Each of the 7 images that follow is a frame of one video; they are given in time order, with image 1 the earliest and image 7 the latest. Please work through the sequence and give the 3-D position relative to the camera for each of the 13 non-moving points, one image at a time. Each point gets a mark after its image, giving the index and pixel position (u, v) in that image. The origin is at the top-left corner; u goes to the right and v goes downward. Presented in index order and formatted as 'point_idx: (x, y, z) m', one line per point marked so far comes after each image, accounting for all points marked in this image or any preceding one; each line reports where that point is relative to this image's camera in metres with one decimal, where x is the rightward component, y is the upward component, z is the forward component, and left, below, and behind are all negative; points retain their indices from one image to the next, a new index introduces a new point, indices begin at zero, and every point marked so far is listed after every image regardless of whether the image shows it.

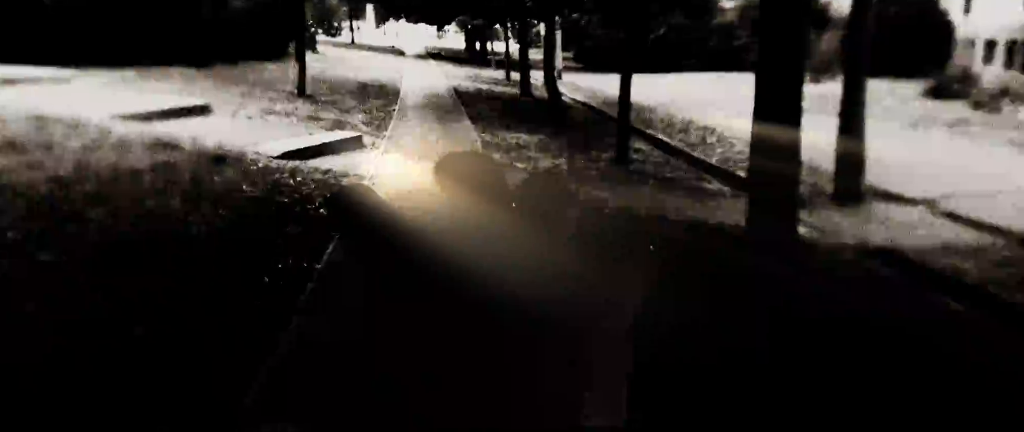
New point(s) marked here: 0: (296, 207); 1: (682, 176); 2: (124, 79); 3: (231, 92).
0: (-2.6, +0.1, +7.5) m
1: (+3.2, +0.7, +11.7) m
2: (-8.1, +2.8, +12.7) m
3: (-6.4, +2.8, +13.9) m
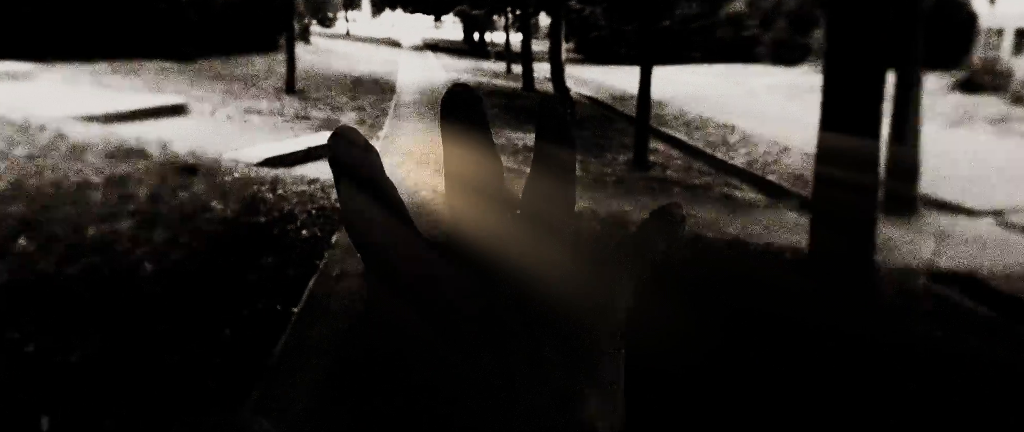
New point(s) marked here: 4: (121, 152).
0: (-2.5, -0.1, +6.4) m
1: (+3.3, +0.6, +10.6) m
2: (-7.9, +2.6, +11.5) m
3: (-6.3, +2.6, +12.8) m
4: (-4.8, +0.8, +7.6) m
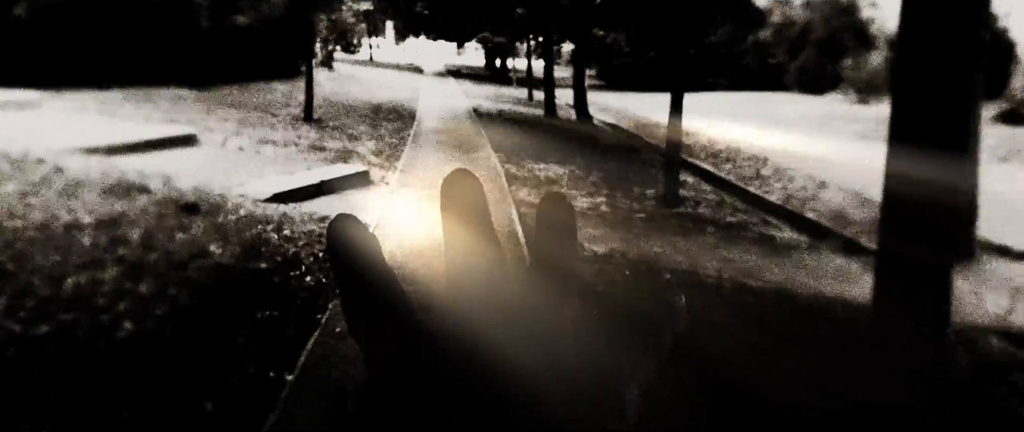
0: (-2.3, -0.5, +5.9) m
1: (+3.7, -0.1, +9.9) m
2: (-7.5, +2.1, +11.3) m
3: (-5.8, +2.0, +12.5) m
4: (-4.6, +0.3, +7.2) m
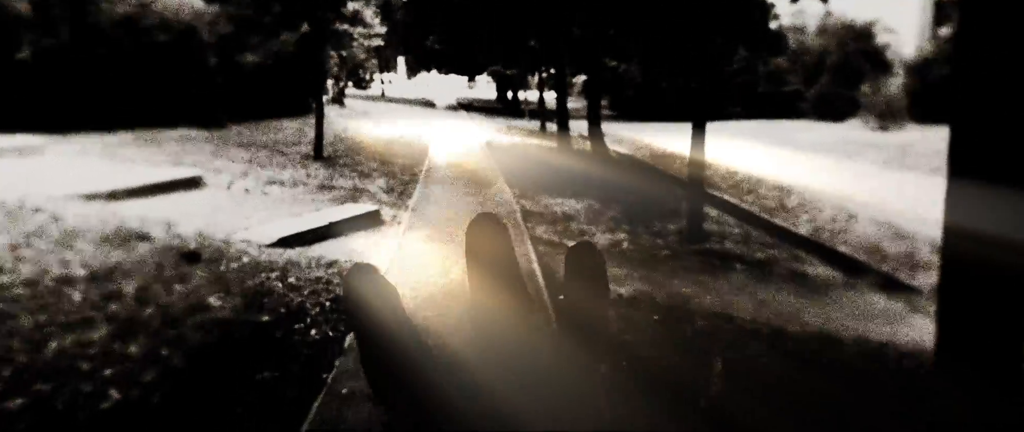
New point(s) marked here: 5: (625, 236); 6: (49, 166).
0: (-2.1, -1.0, +5.5) m
1: (+3.9, -0.6, +9.4) m
2: (-7.3, +1.2, +11.1) m
3: (-5.6, +1.1, +12.2) m
4: (-4.4, -0.2, +6.8) m
5: (+1.8, -0.3, +9.8) m
6: (-6.8, +0.7, +9.1) m
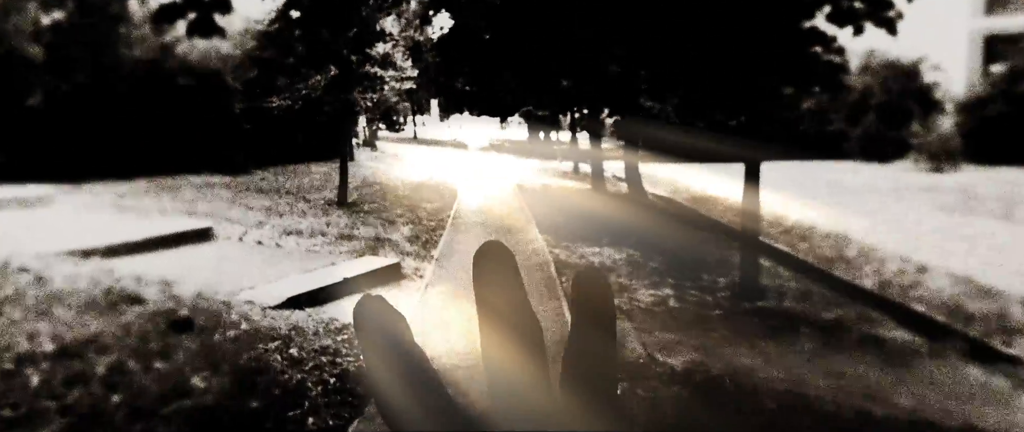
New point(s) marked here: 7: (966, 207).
0: (-1.8, -1.5, +4.6) m
1: (+4.4, -1.3, +8.2) m
2: (-6.7, +0.4, +10.7) m
3: (-5.0, +0.2, +11.7) m
4: (-4.0, -0.8, +6.2) m
5: (+2.3, -1.1, +8.8) m
6: (-6.4, 0.0, +8.6) m
7: (+12.0, +0.2, +16.3) m
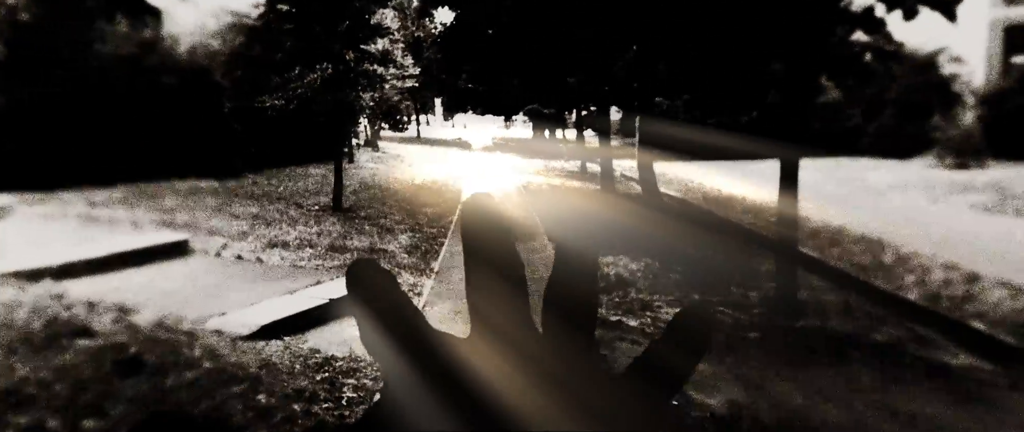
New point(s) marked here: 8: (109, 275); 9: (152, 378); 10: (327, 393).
0: (-1.8, -1.6, +3.7) m
1: (+4.5, -1.4, +7.2) m
2: (-6.6, +0.2, +9.8) m
3: (-4.8, 0.0, +10.8) m
4: (-4.0, -1.0, +5.3) m
5: (+2.4, -1.2, +7.8) m
6: (-6.3, -0.2, +7.7) m
7: (+12.2, +0.3, +15.2) m
8: (-4.6, -0.6, +7.1) m
9: (-2.8, -1.3, +4.8) m
10: (-1.5, -1.4, +5.1) m
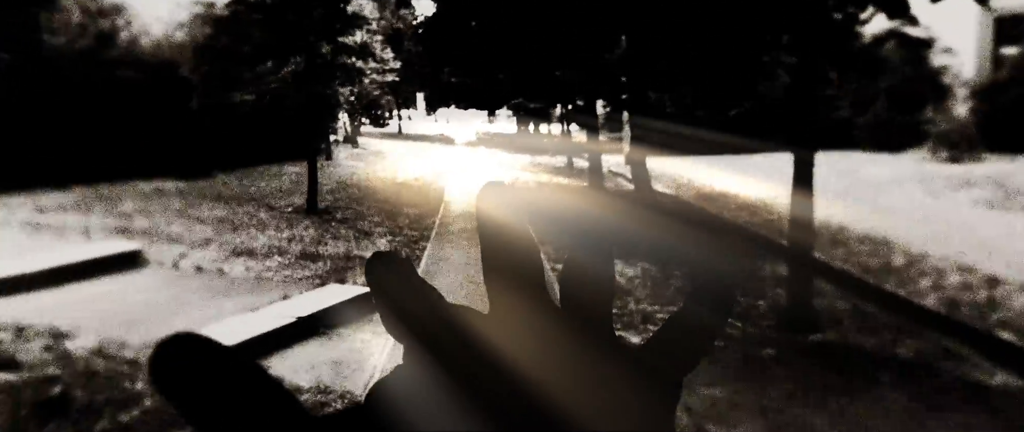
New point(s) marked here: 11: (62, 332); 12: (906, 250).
0: (-1.8, -1.8, +3.0) m
1: (+4.4, -1.5, +6.7) m
2: (-6.8, +0.1, +8.9) m
3: (-5.1, -0.1, +10.0) m
4: (-4.0, -1.1, +4.5) m
5: (+2.2, -1.2, +7.2) m
6: (-6.4, -0.3, +6.8) m
7: (+11.8, +0.4, +14.8) m
8: (-4.7, -0.7, +6.2) m
9: (-2.9, -1.4, +4.1) m
10: (-1.6, -1.5, +4.3) m
11: (-3.9, -1.0, +5.4) m
12: (+7.0, -0.6, +11.0) m
